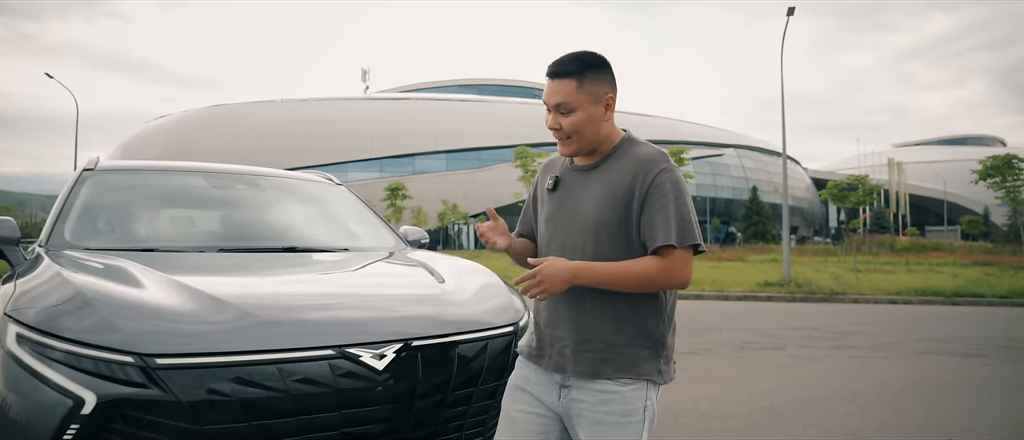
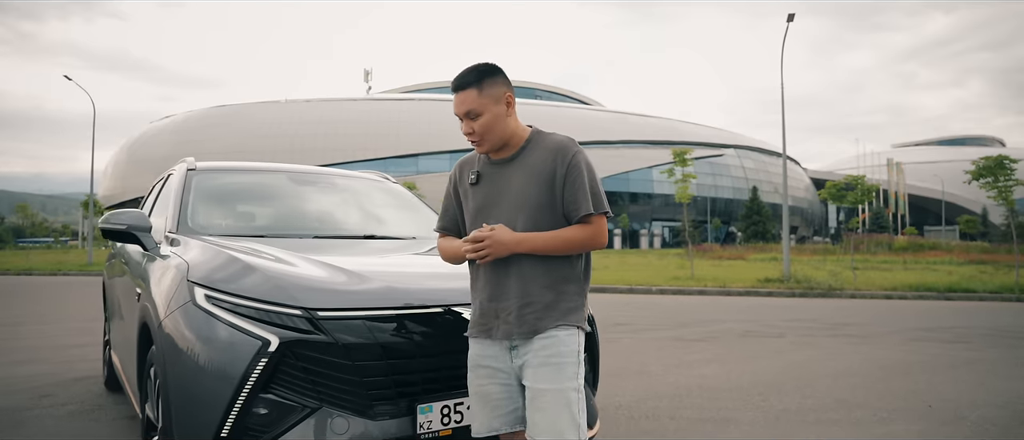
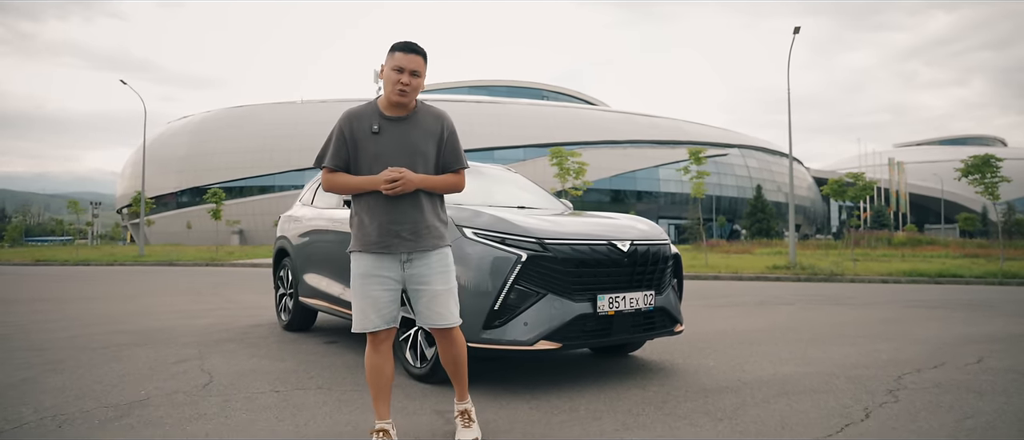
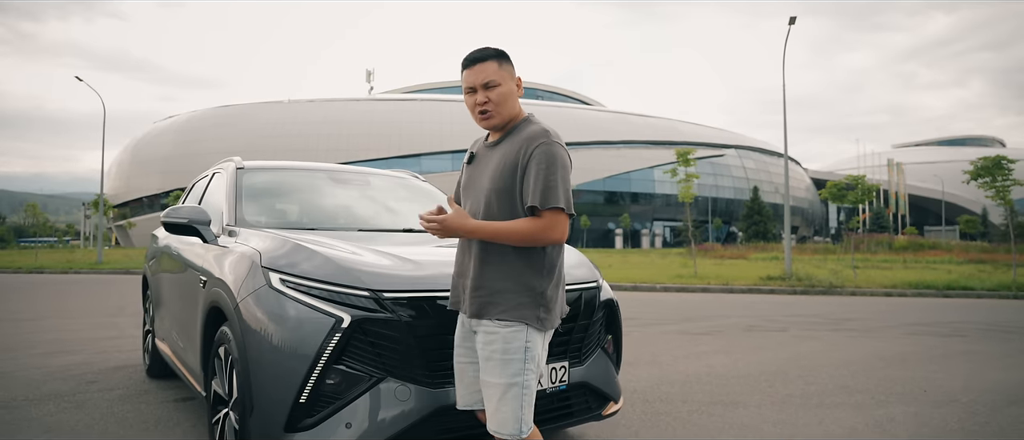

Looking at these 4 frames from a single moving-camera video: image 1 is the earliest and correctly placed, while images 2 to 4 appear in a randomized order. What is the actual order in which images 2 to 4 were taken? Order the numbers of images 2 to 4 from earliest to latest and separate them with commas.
2, 4, 3
